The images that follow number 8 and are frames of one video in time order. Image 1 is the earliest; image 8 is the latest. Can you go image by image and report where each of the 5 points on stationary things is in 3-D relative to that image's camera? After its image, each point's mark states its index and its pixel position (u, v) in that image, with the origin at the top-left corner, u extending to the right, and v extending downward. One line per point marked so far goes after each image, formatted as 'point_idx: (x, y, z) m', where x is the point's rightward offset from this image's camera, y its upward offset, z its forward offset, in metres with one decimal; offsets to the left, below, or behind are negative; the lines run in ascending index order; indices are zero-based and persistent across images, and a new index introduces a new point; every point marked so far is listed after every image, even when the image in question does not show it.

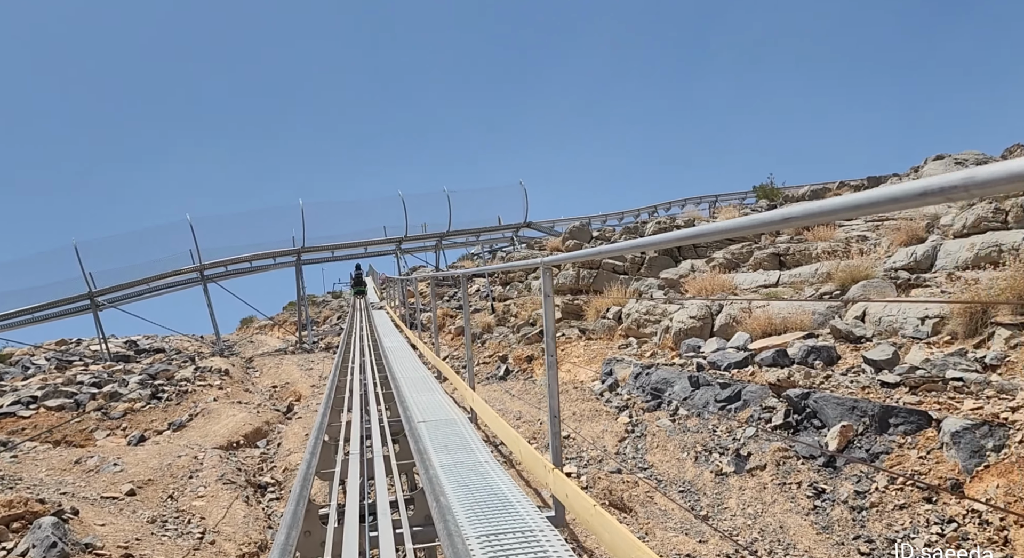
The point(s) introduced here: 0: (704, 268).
0: (+3.4, +0.2, +12.0) m
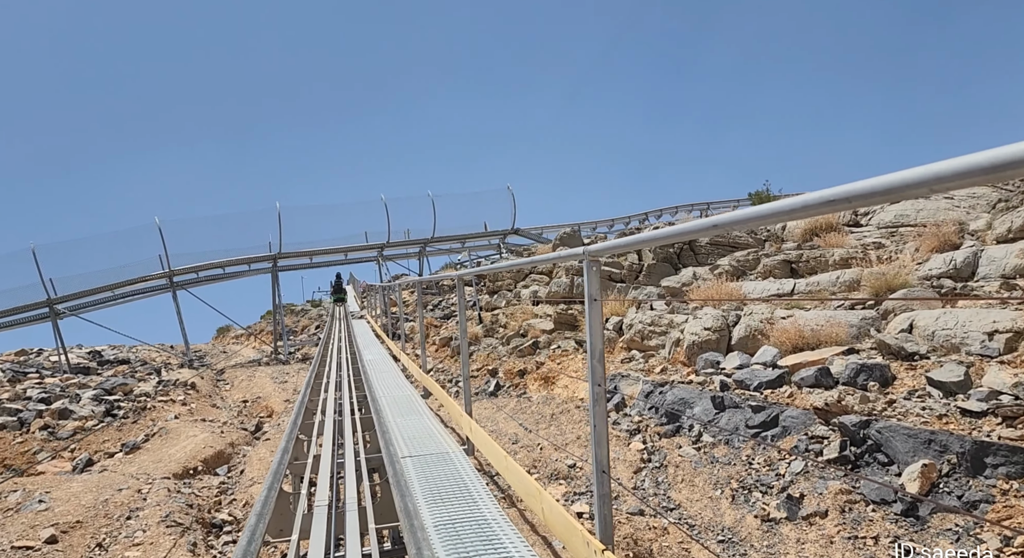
0: (+3.2, 0.0, +11.2) m
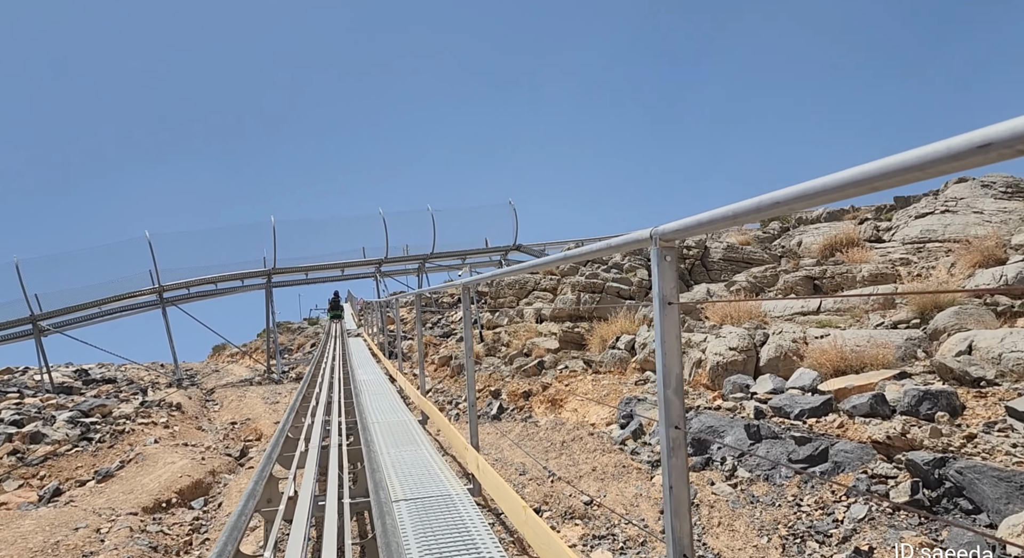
0: (+3.3, -0.2, +10.6) m
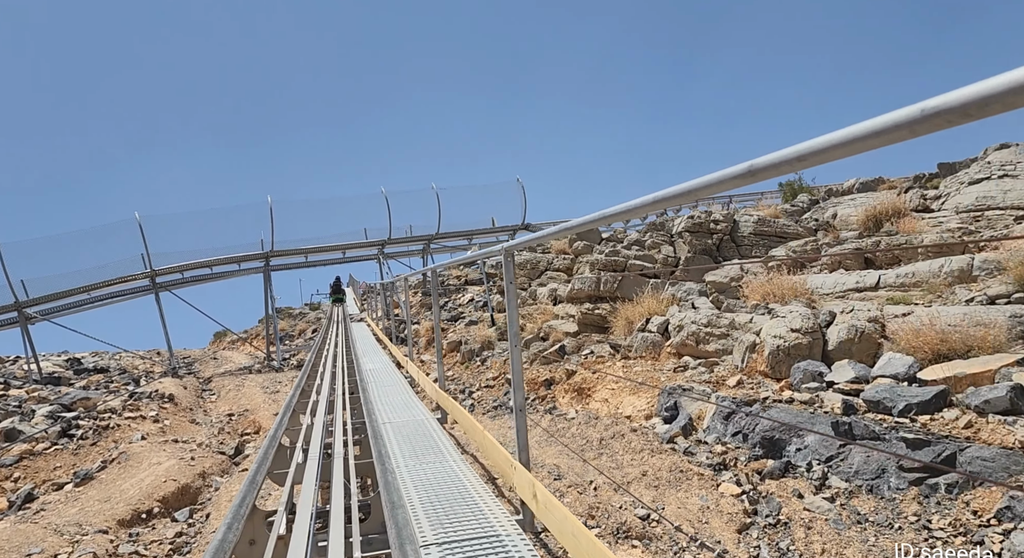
0: (+3.5, +0.1, +9.7) m
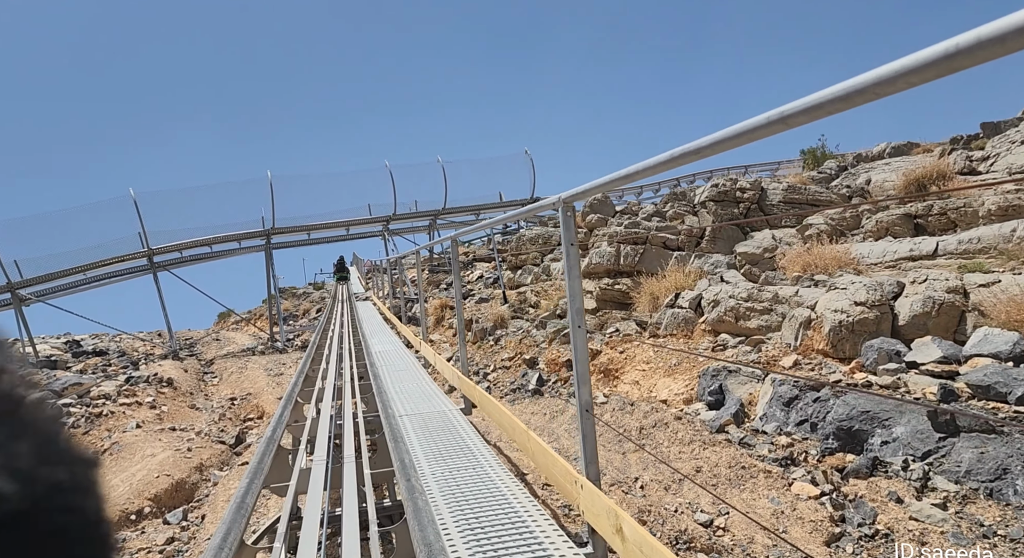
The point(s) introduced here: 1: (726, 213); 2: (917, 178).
0: (+3.8, +0.5, +9.1) m
1: (+3.5, +1.1, +11.1) m
2: (+5.8, +1.4, +9.8) m
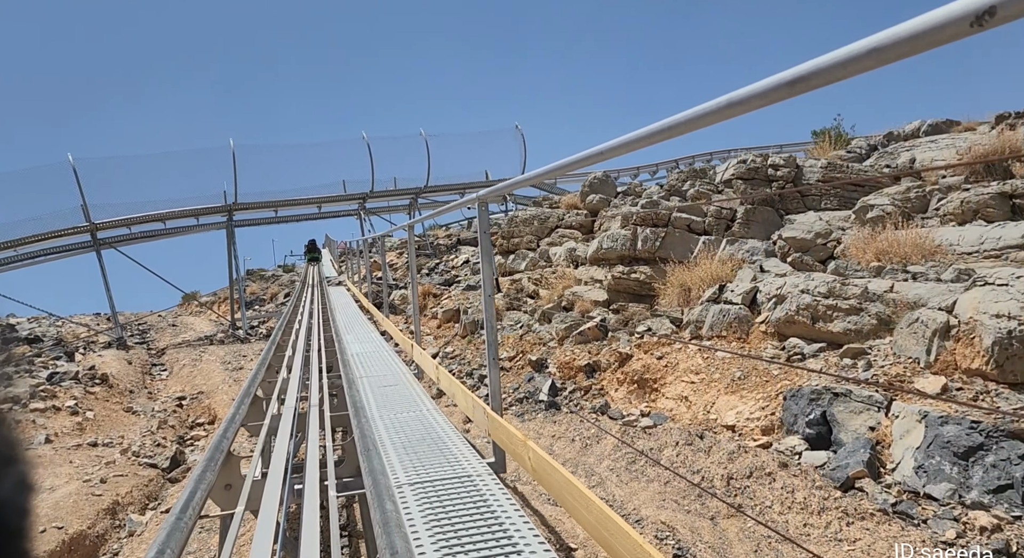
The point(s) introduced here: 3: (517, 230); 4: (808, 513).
0: (+3.8, +0.6, +7.7) m
1: (+3.5, +1.2, +9.6) m
2: (+5.9, +1.5, +8.5) m
3: (+0.1, +1.0, +14.2) m
4: (+1.4, -1.1, +3.1) m
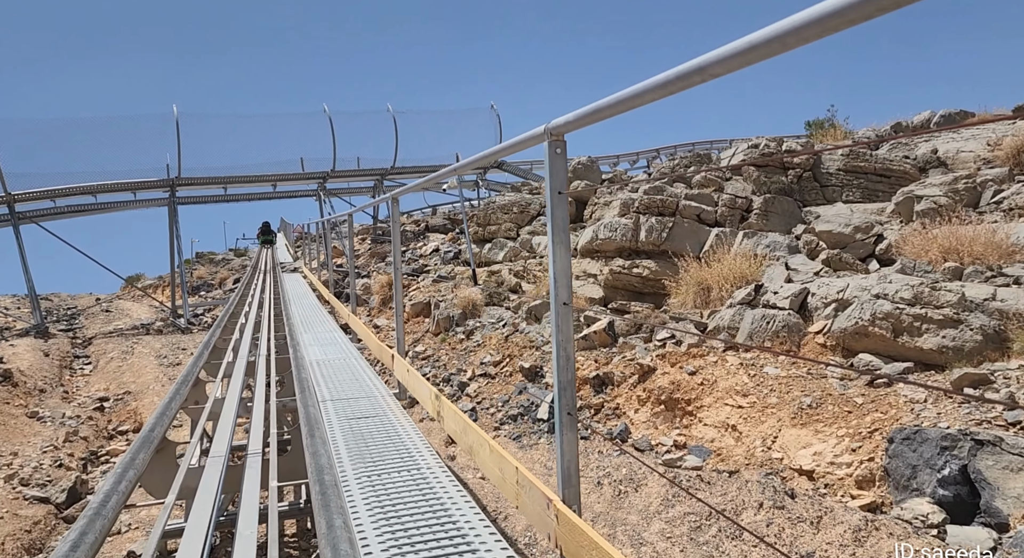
0: (+3.7, +0.6, +6.7) m
1: (+3.3, +1.2, +8.6) m
2: (+5.8, +1.4, +7.6) m
3: (-0.3, +1.2, +13.0) m
4: (+1.5, -1.1, +2.0) m
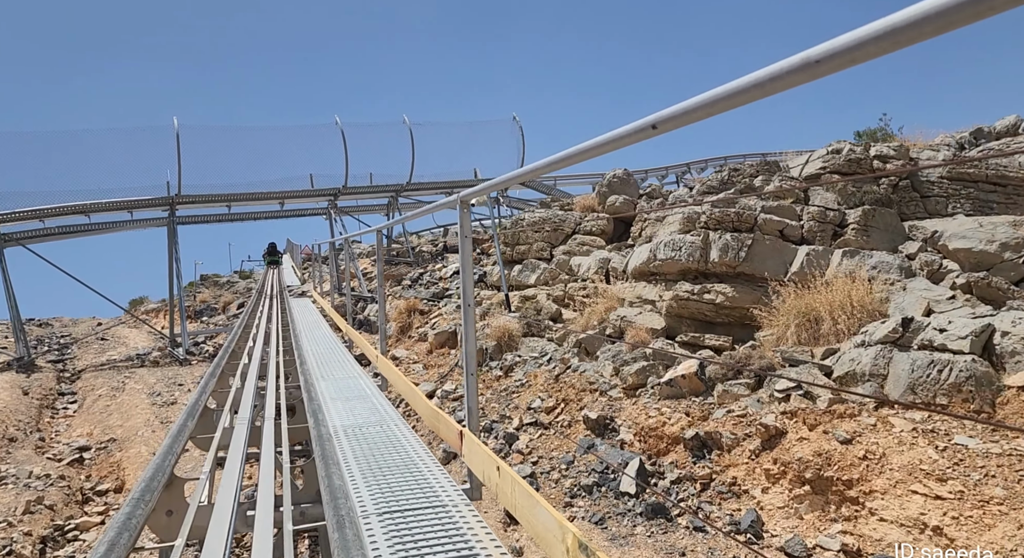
0: (+4.2, +0.4, +5.4) m
1: (+3.8, +1.0, +7.4) m
2: (+6.3, +1.2, +6.4) m
3: (+0.2, +0.8, +11.7) m
4: (+2.0, -1.2, +0.7) m
